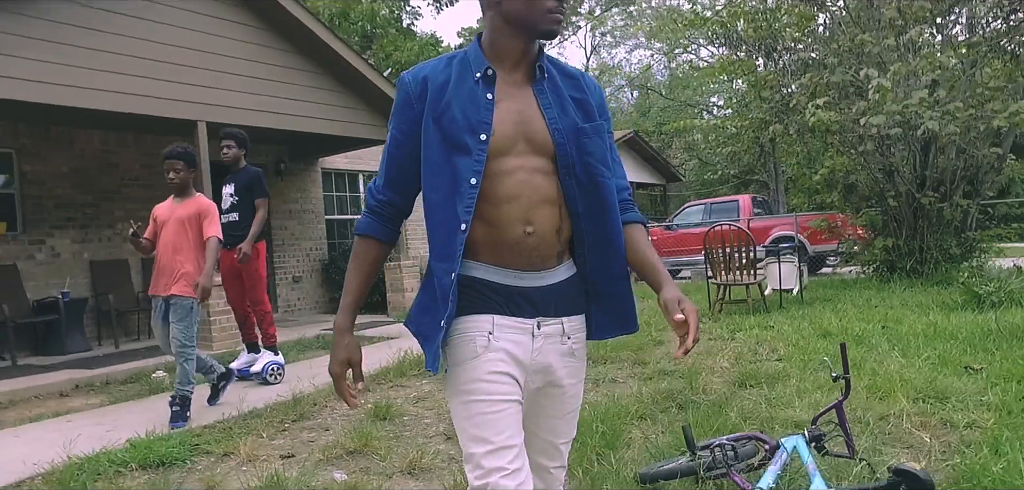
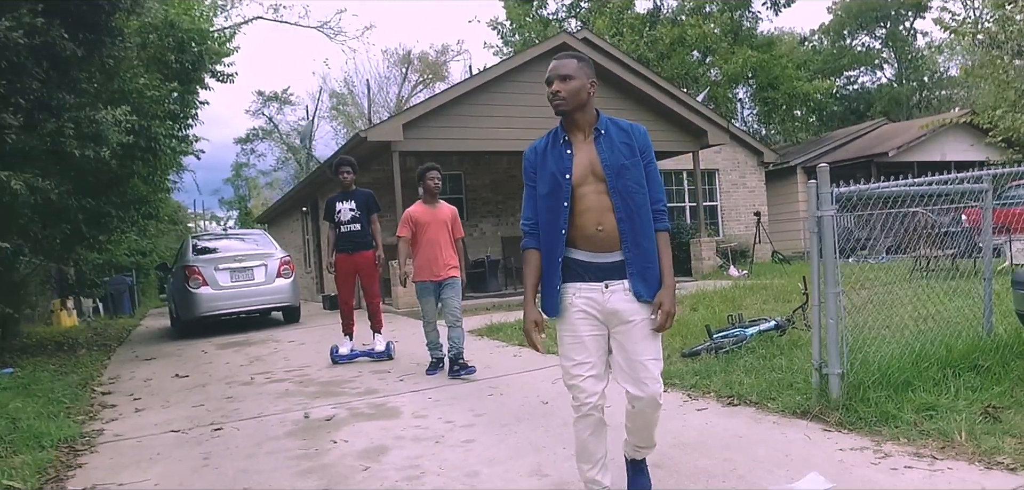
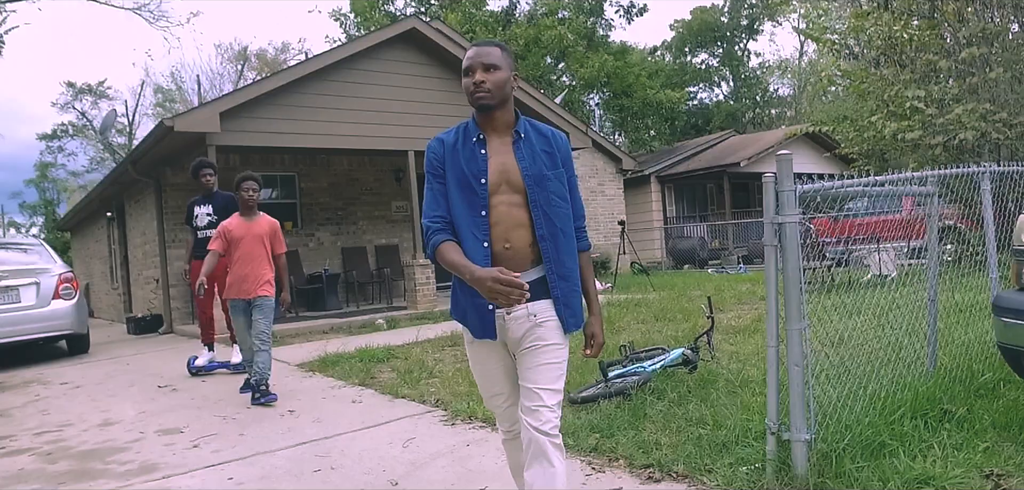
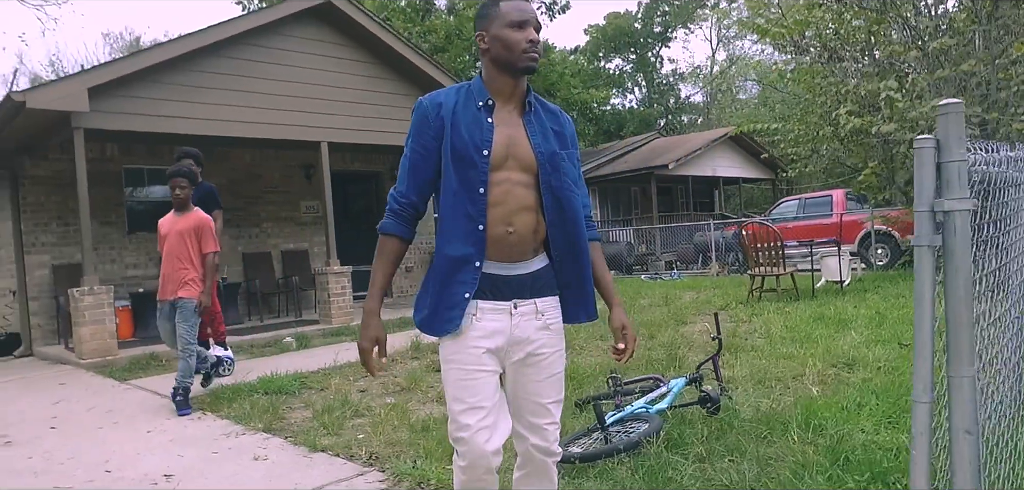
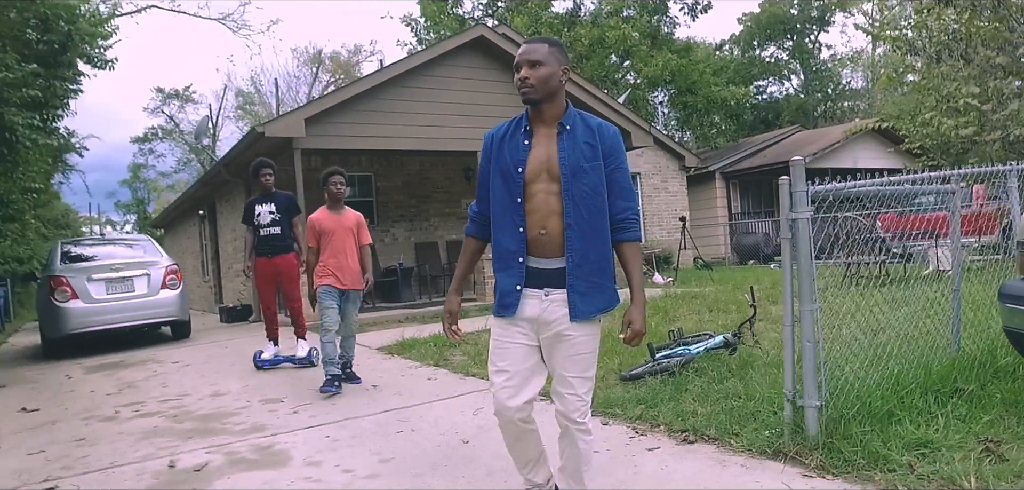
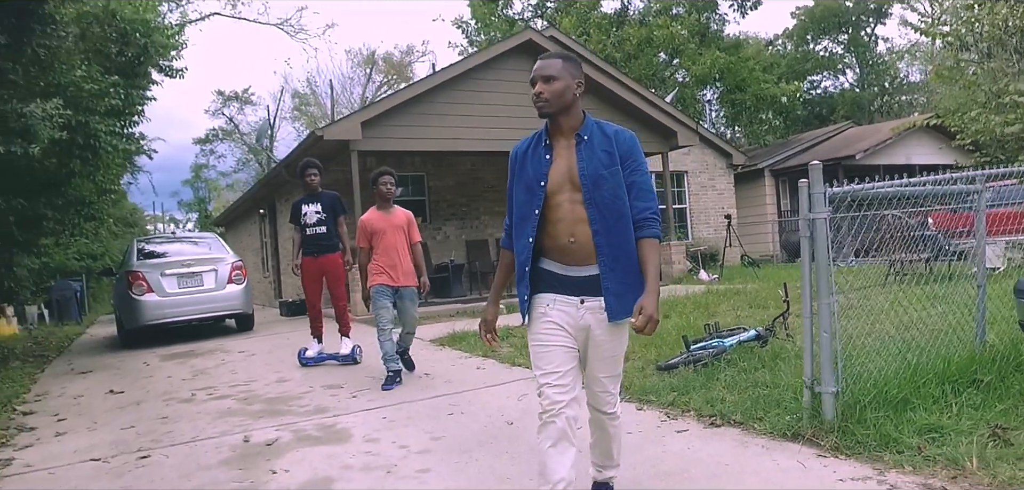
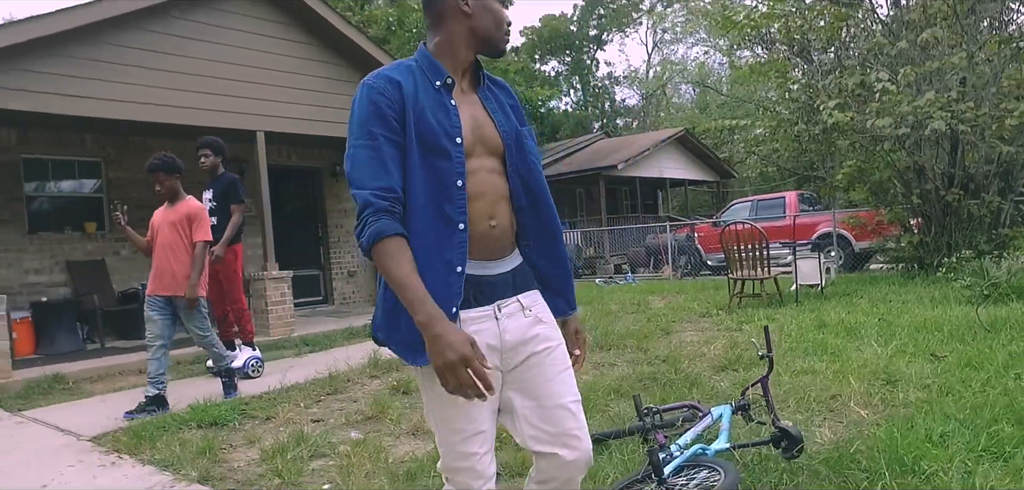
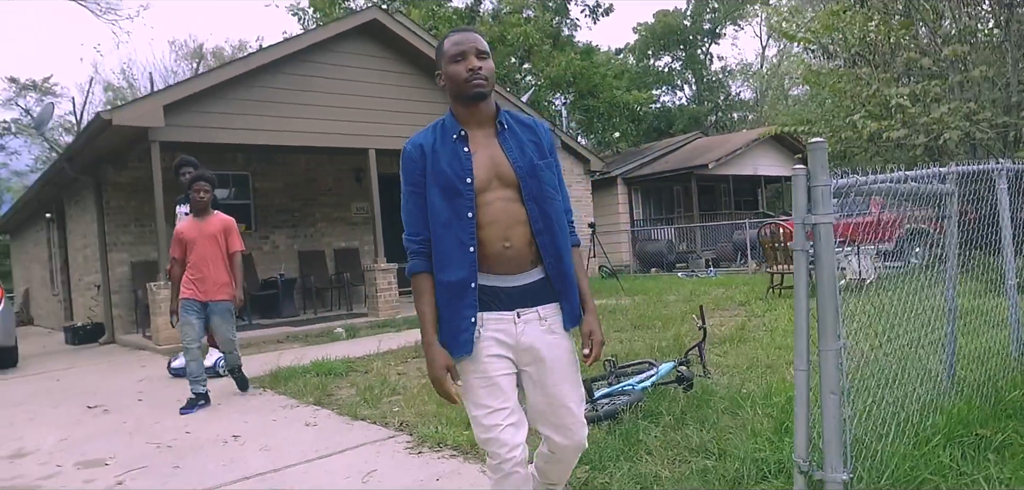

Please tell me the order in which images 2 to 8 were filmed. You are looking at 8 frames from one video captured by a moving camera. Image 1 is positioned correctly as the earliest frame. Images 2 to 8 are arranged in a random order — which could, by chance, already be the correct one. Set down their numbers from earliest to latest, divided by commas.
7, 4, 8, 3, 5, 6, 2
